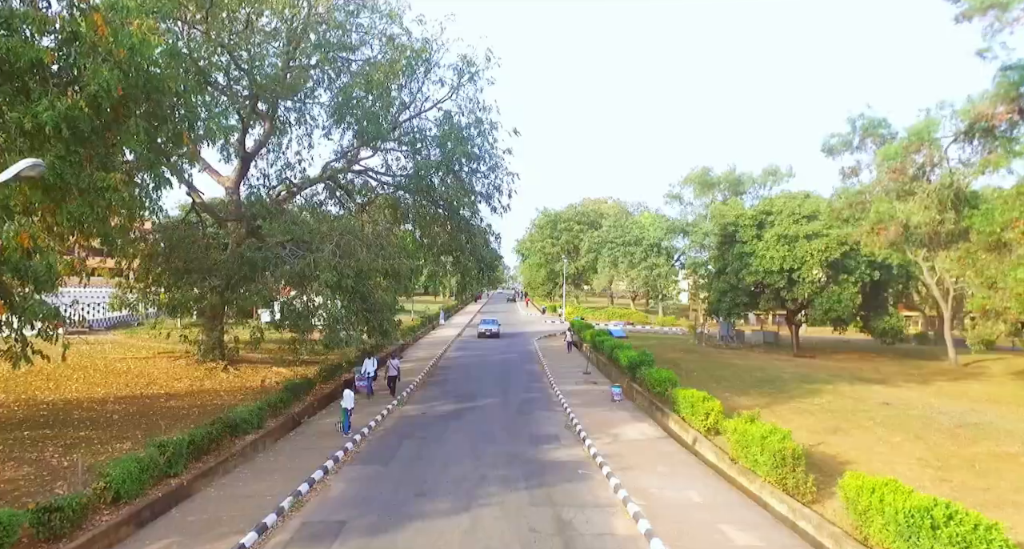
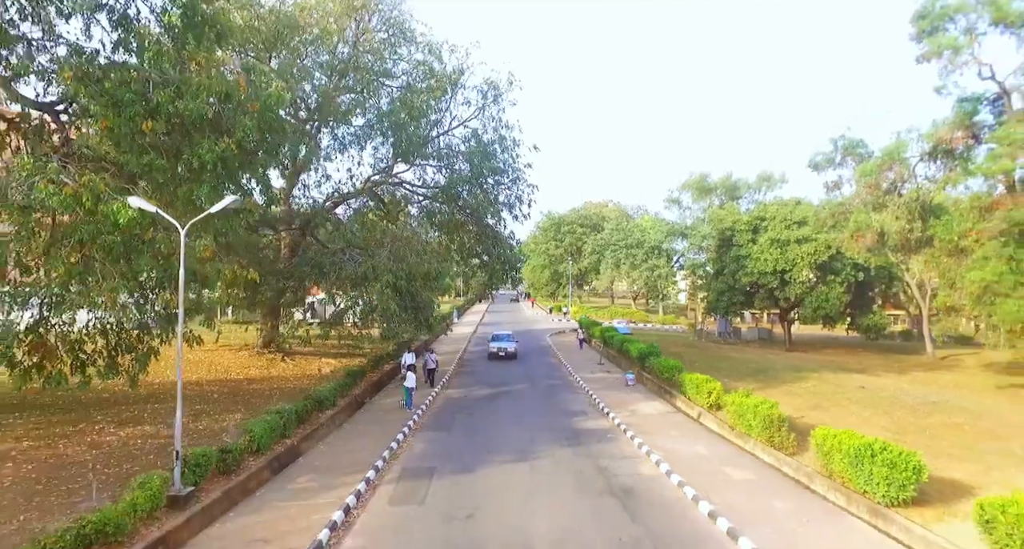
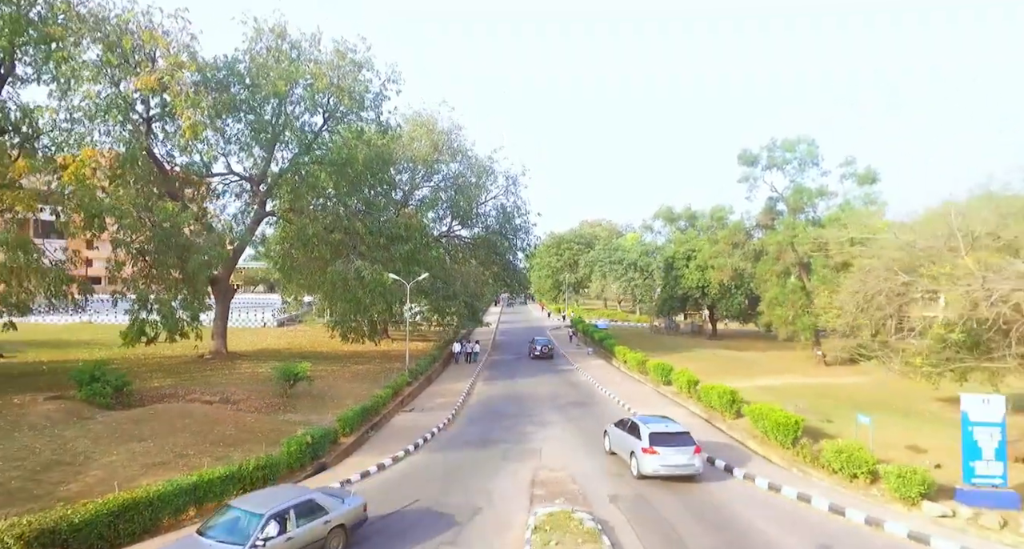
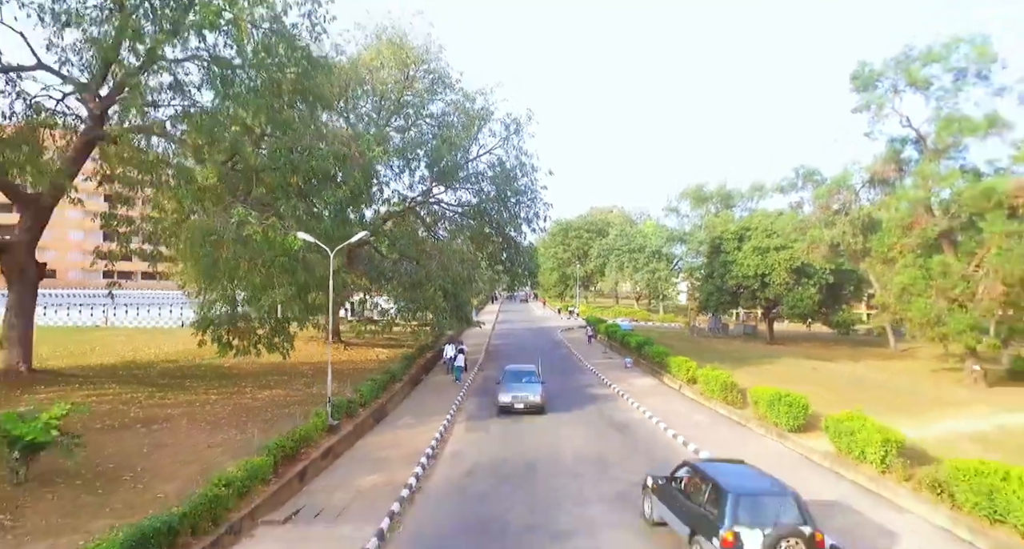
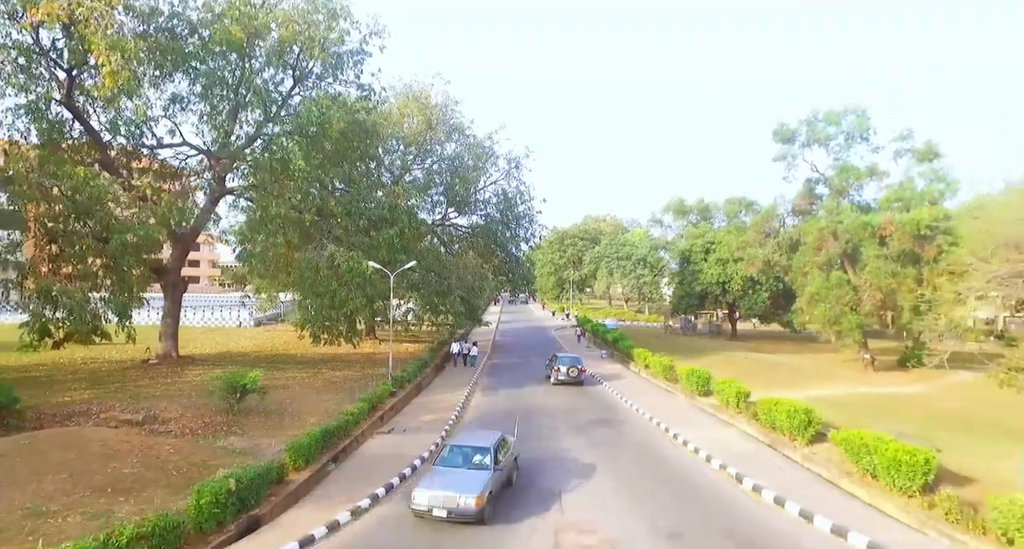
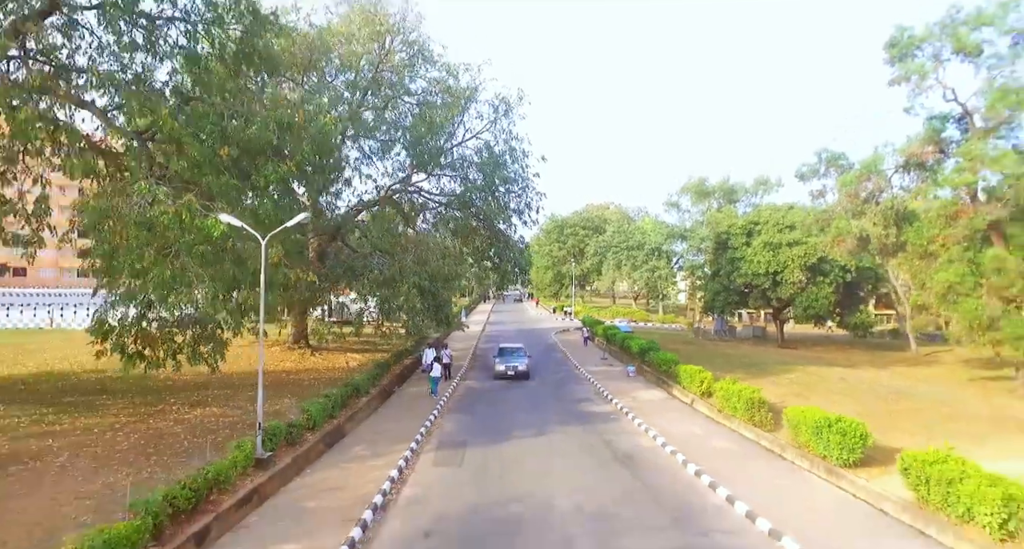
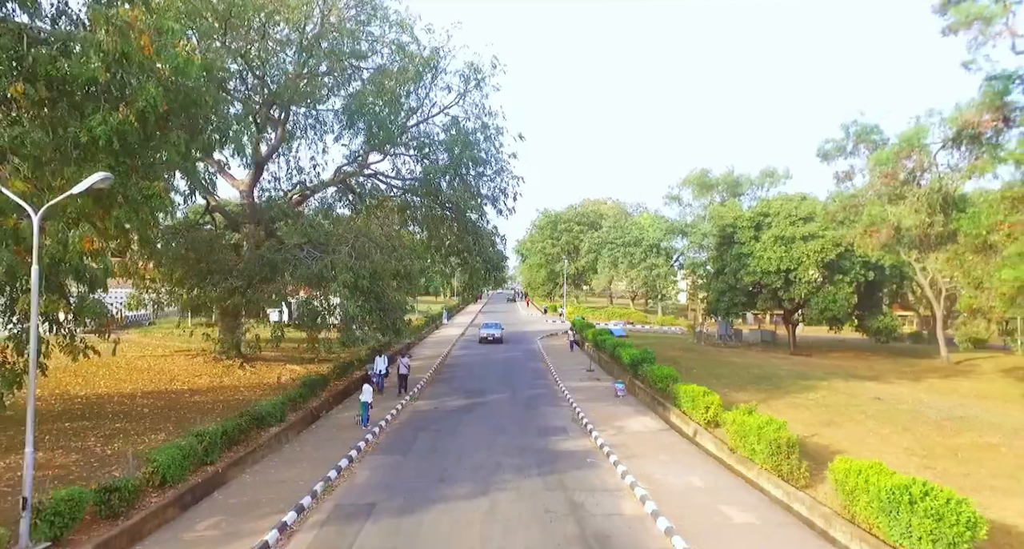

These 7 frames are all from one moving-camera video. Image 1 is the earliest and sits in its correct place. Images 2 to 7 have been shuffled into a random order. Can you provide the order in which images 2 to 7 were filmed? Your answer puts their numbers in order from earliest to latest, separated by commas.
7, 2, 6, 4, 5, 3
